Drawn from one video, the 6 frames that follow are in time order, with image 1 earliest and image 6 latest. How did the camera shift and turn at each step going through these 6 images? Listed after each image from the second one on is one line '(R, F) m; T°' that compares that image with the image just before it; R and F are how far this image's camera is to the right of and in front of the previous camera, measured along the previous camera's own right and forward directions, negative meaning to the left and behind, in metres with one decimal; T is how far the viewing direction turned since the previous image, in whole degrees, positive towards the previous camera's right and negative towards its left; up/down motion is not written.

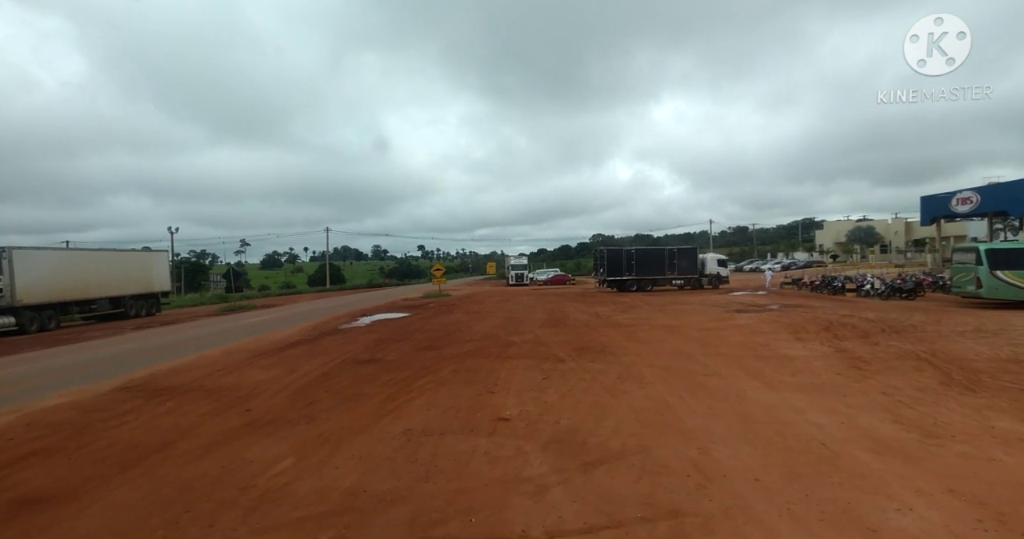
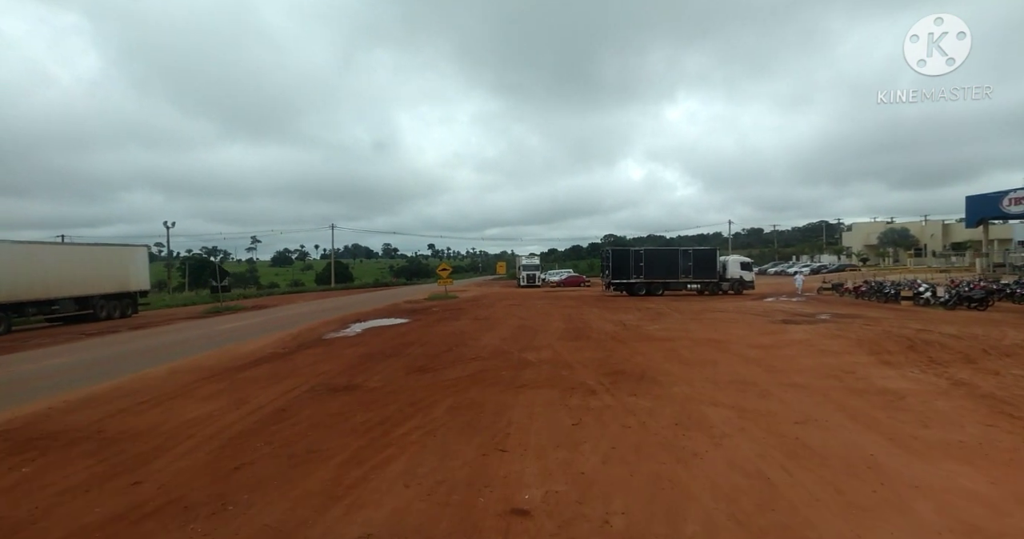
(-0.2, +2.6) m; -1°
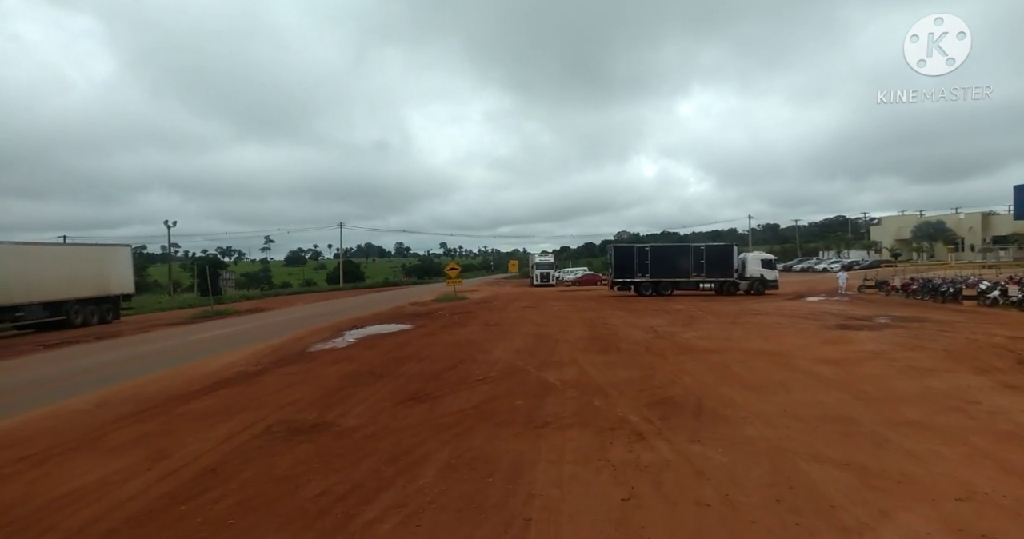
(-0.1, +2.2) m; -2°
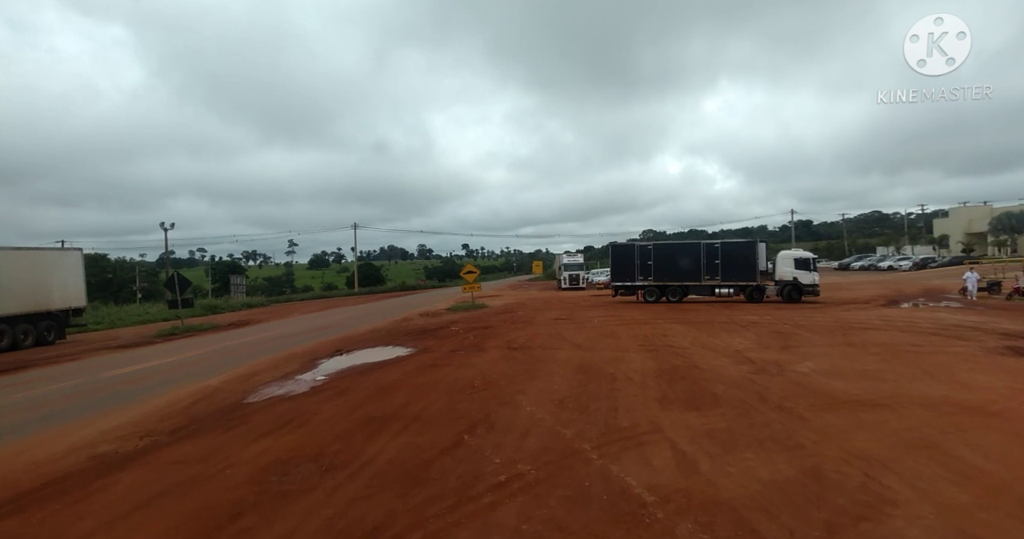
(-0.3, +4.3) m; -3°
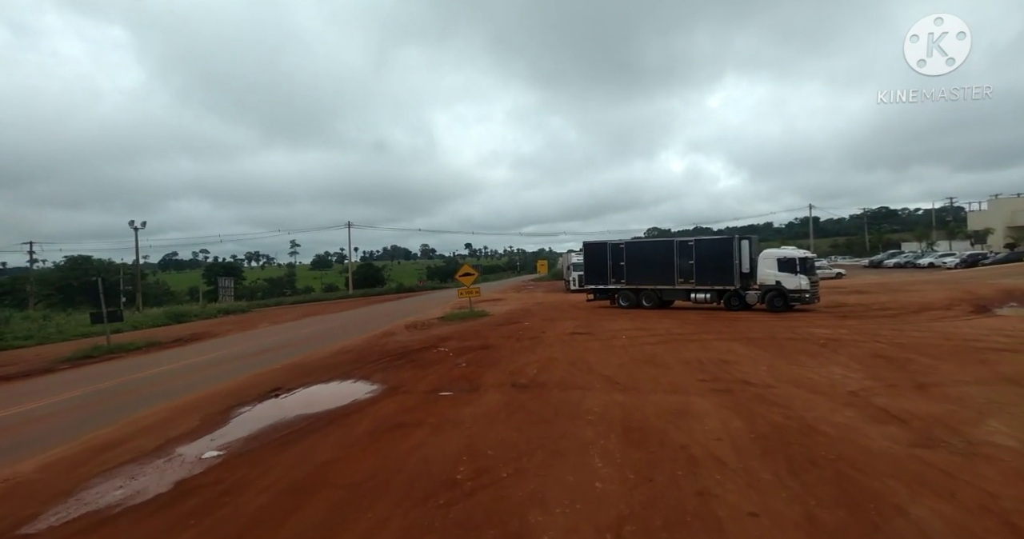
(-0.1, +3.9) m; -1°
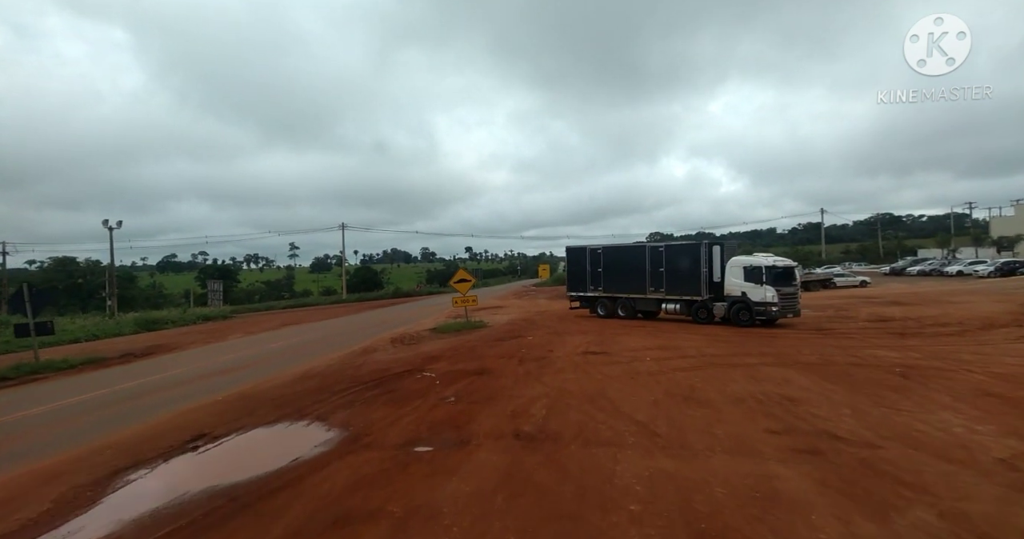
(0.0, +2.5) m; 0°
